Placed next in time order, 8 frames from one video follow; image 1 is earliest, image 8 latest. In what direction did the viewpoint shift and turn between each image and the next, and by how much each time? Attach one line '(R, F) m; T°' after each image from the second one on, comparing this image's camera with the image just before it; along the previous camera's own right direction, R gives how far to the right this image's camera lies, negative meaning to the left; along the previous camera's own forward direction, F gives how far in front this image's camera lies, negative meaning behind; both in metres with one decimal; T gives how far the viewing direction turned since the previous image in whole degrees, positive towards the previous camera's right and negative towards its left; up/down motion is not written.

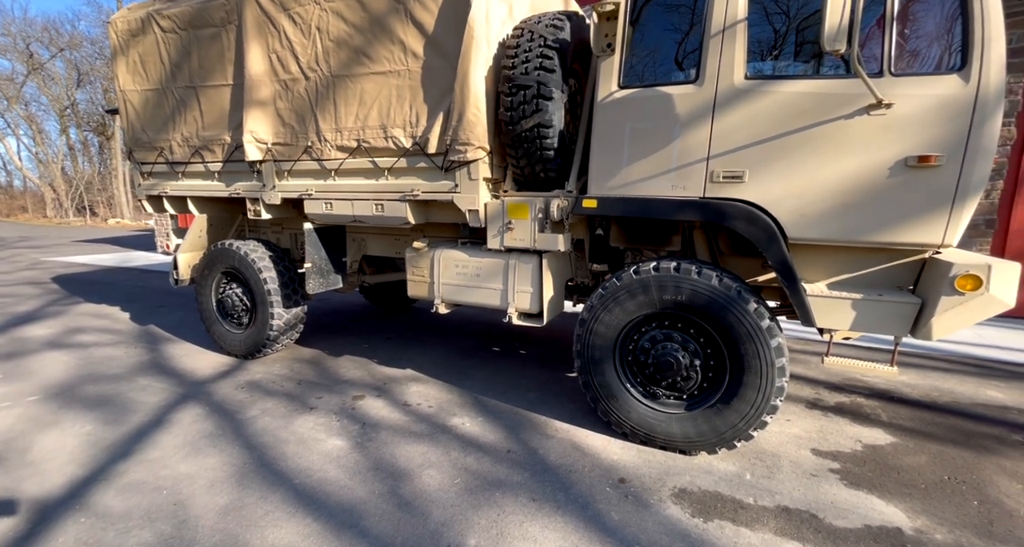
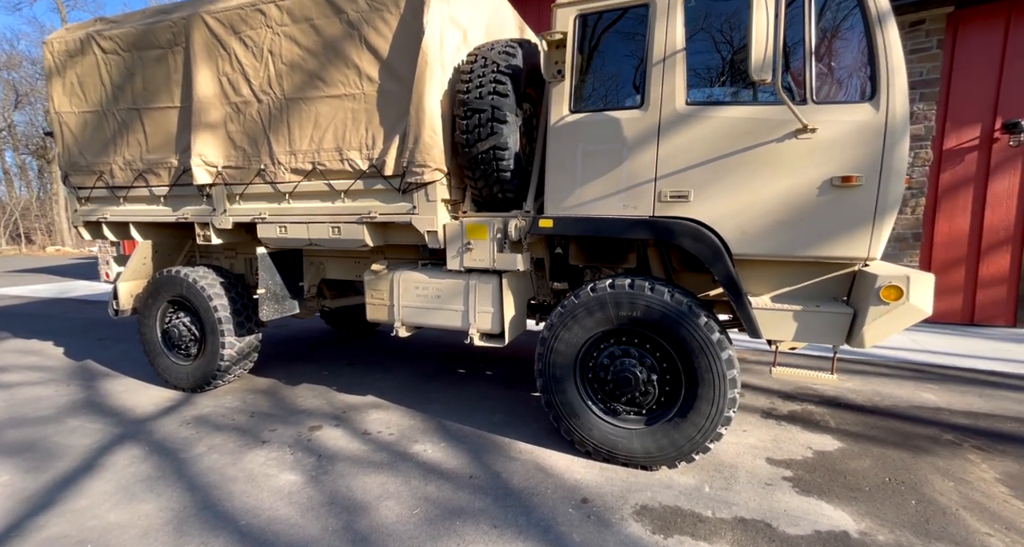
(0.0, 0.0) m; +4°
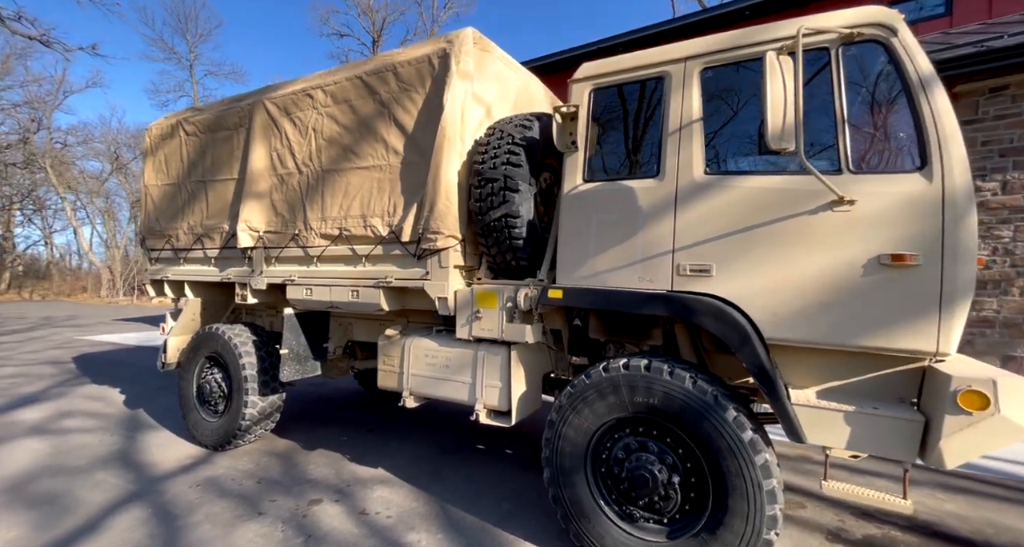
(+0.3, +0.2) m; -8°
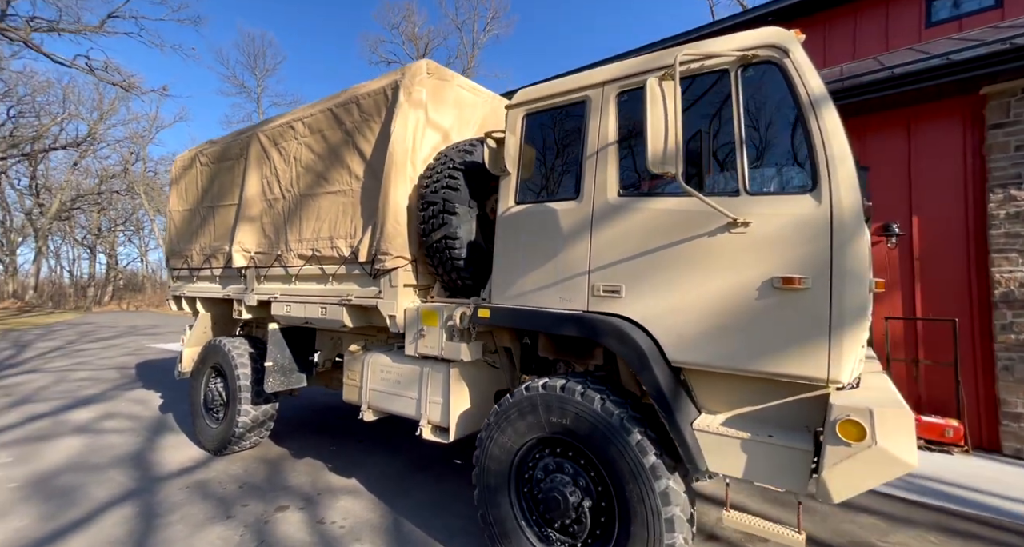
(+0.7, 0.0) m; -7°
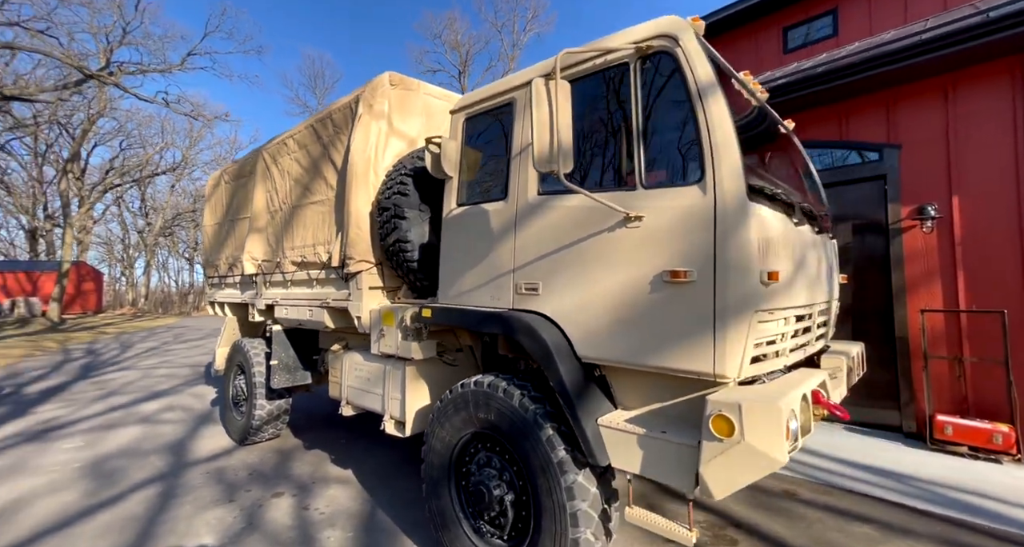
(+0.7, 0.0) m; -8°
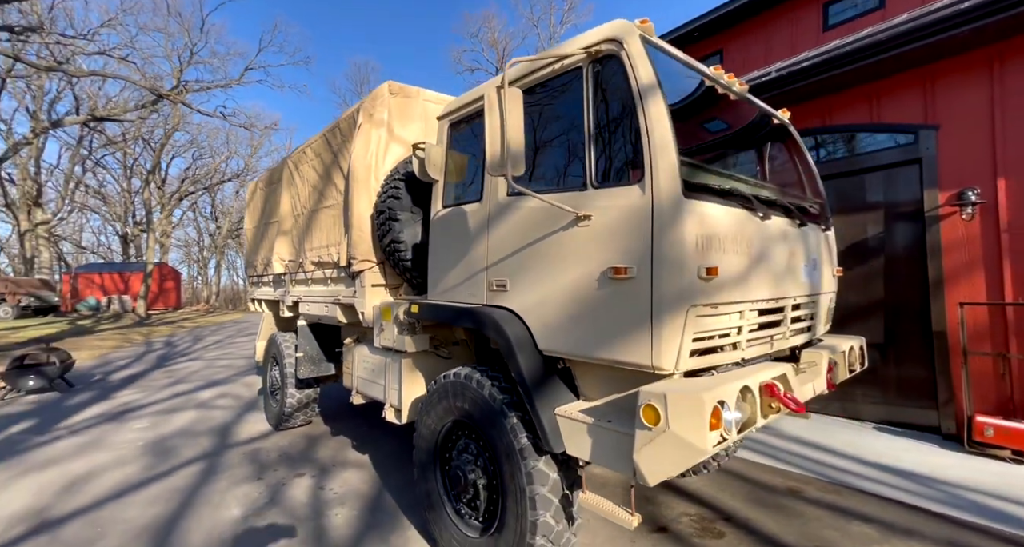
(+0.4, -0.1) m; -6°
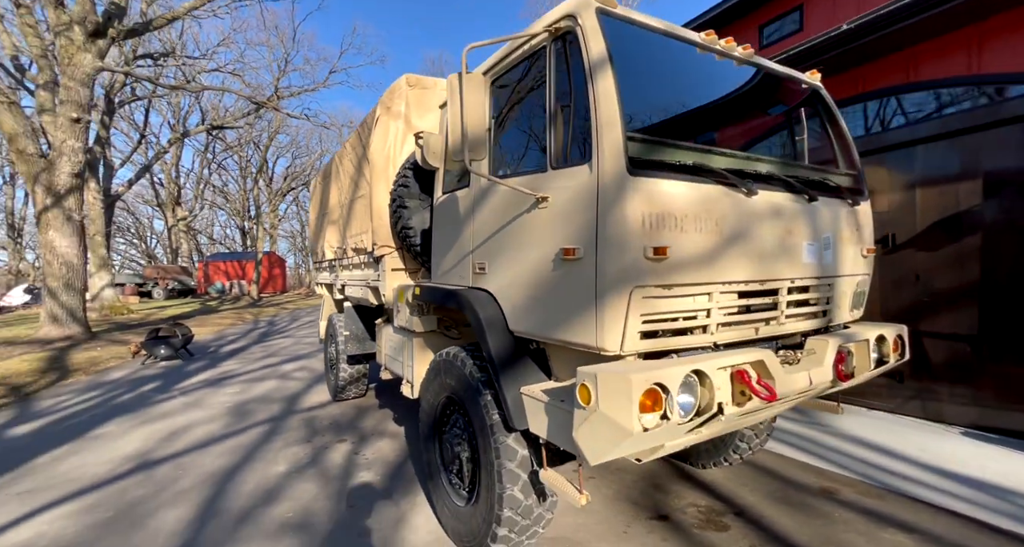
(+0.6, 0.0) m; -10°
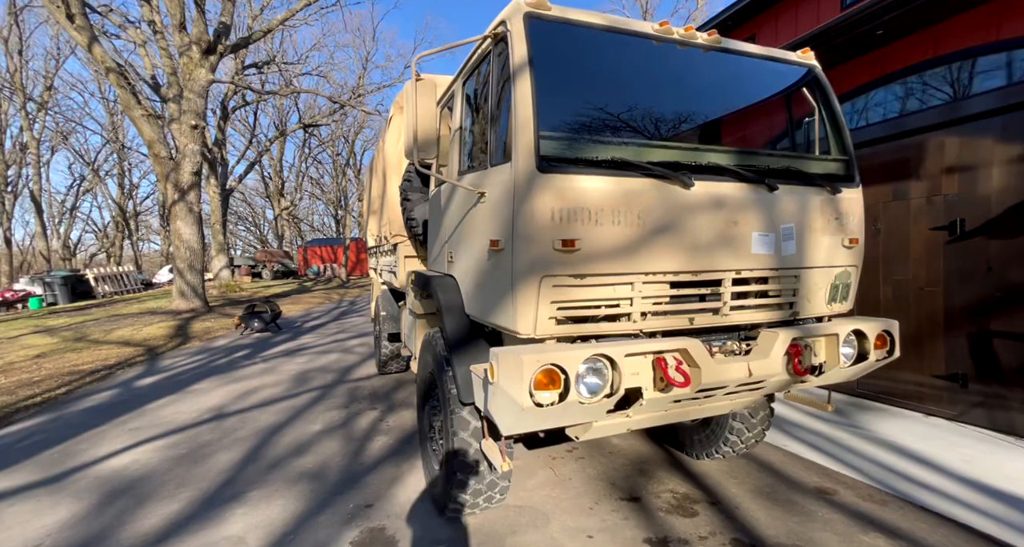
(+0.7, -0.1) m; -10°
